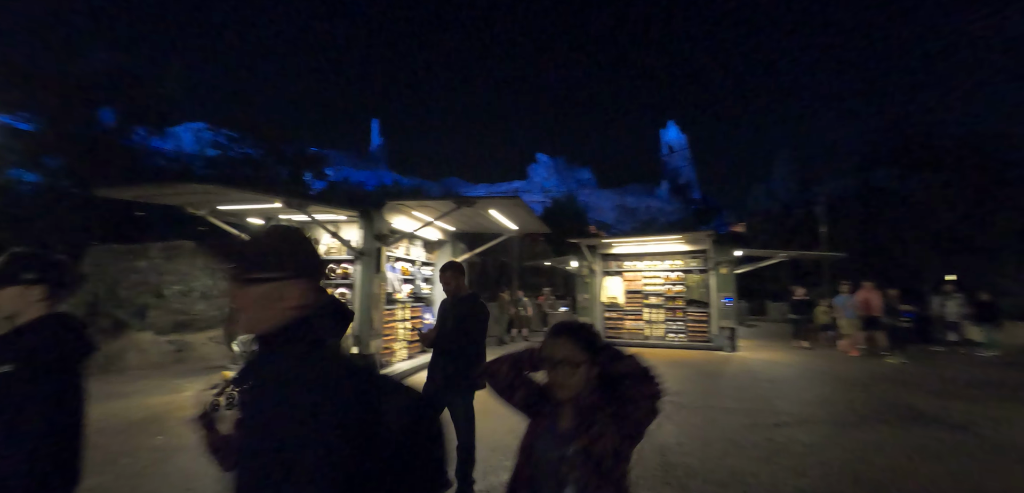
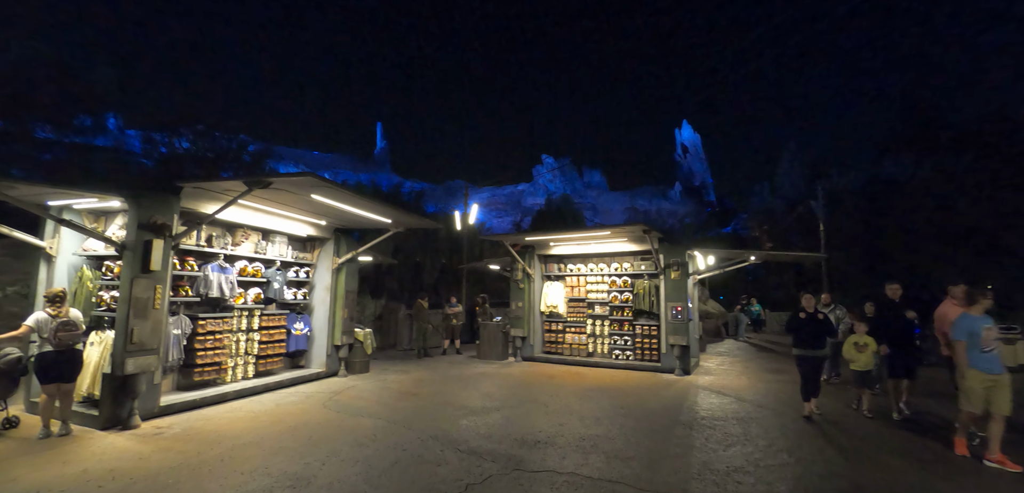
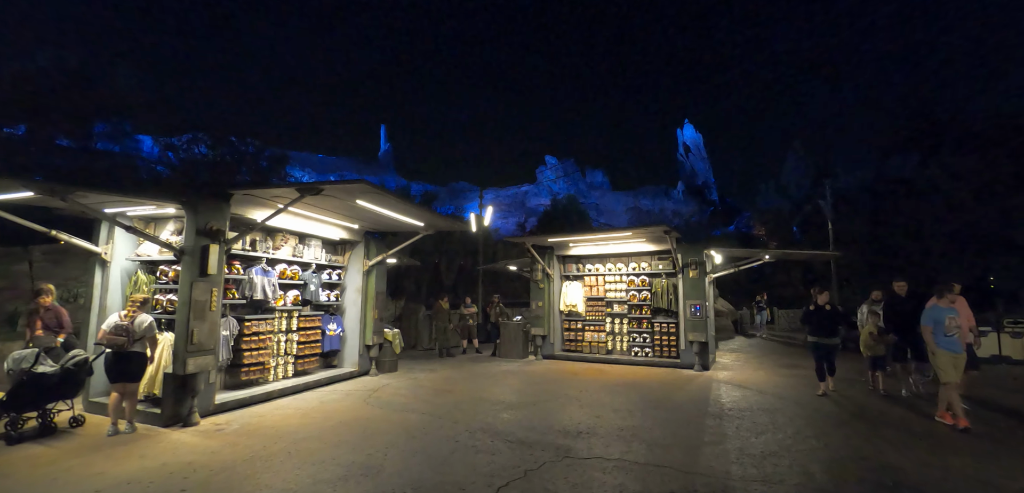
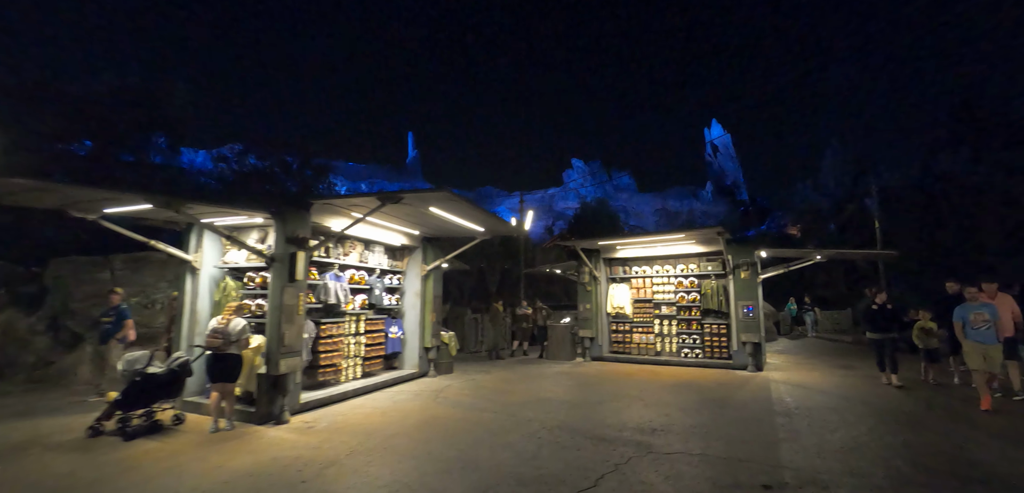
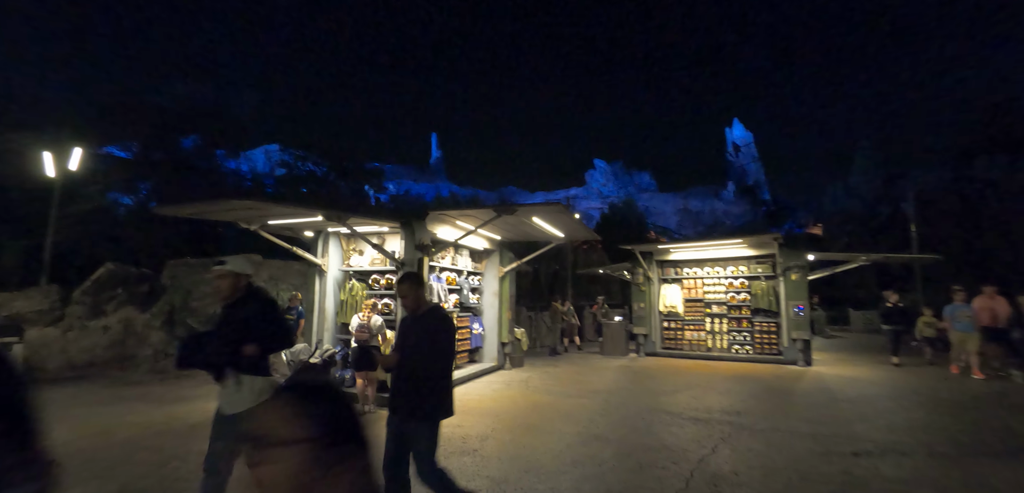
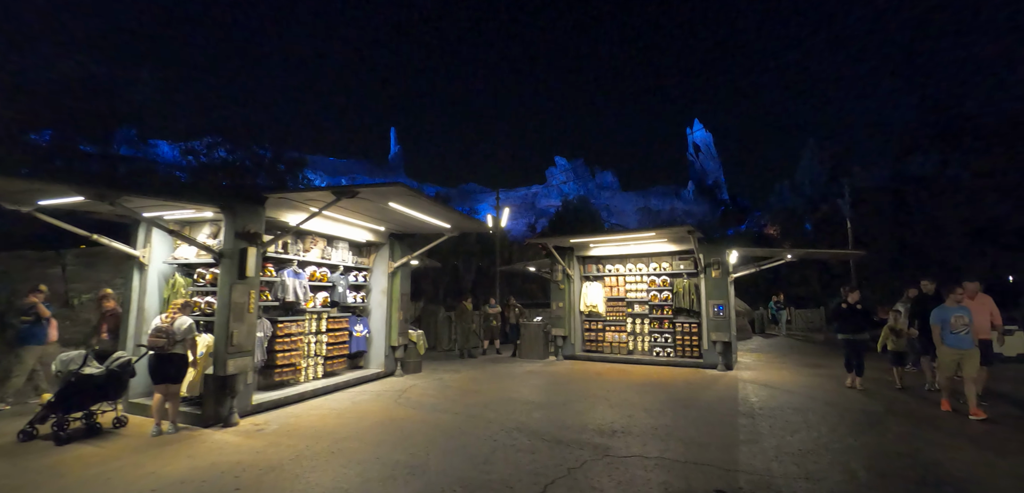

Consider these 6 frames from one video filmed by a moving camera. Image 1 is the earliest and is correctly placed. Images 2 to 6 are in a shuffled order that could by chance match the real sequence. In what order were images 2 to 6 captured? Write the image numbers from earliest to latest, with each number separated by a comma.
5, 4, 6, 3, 2
